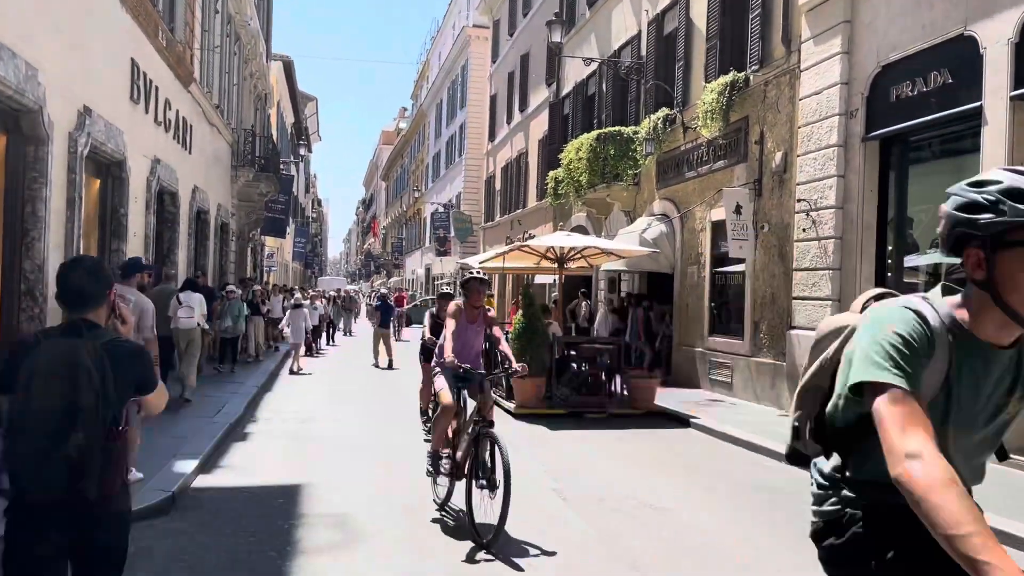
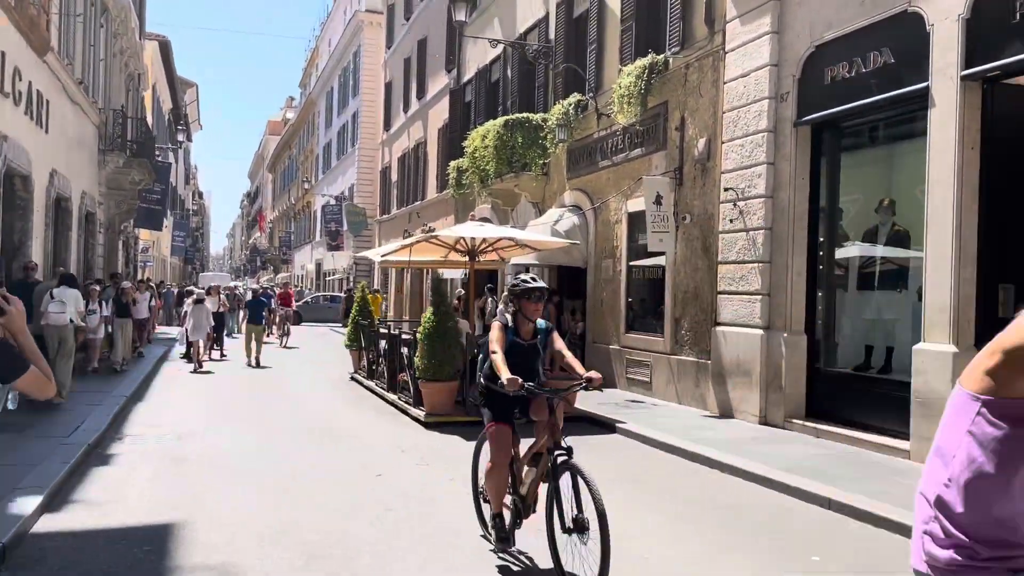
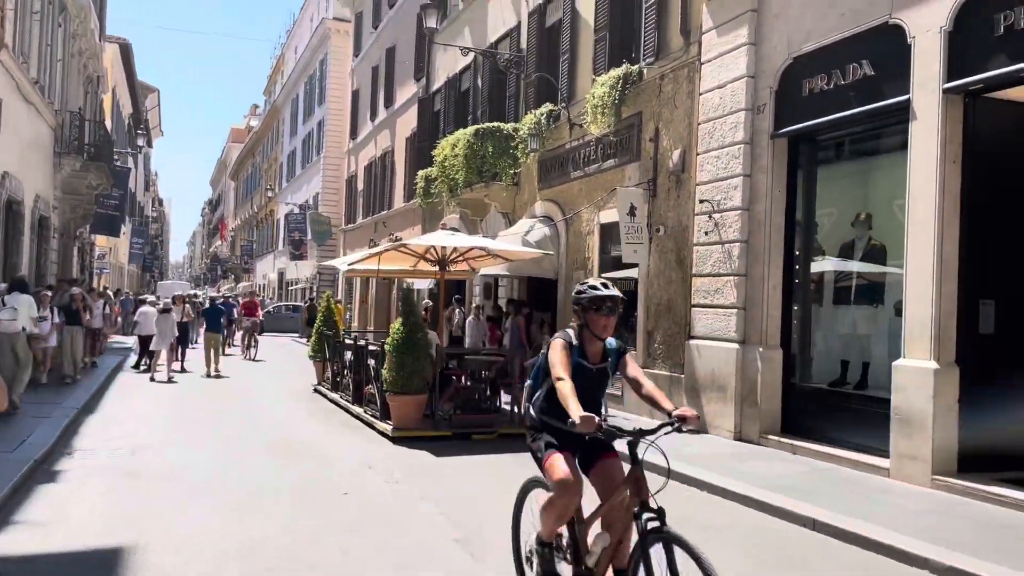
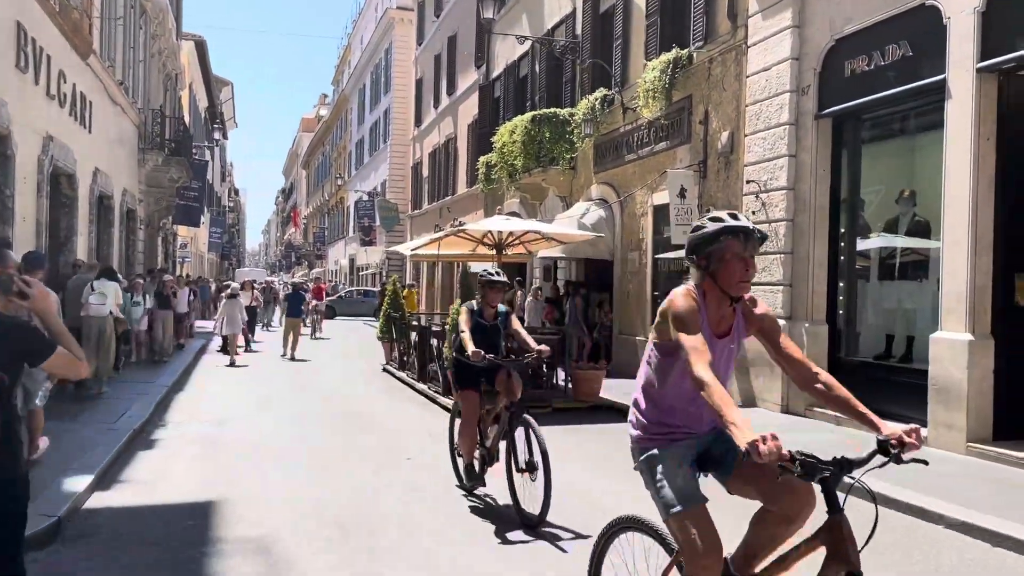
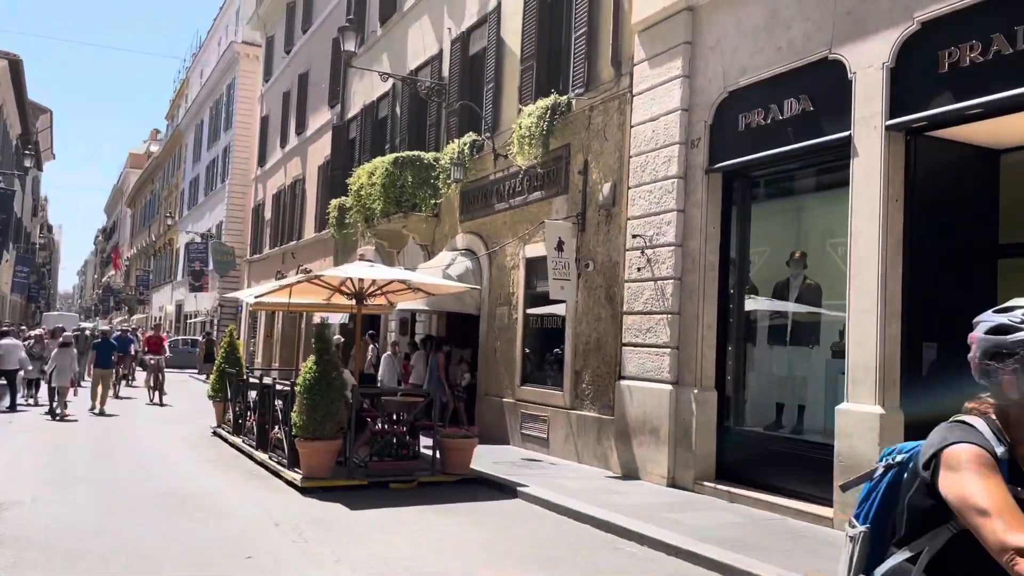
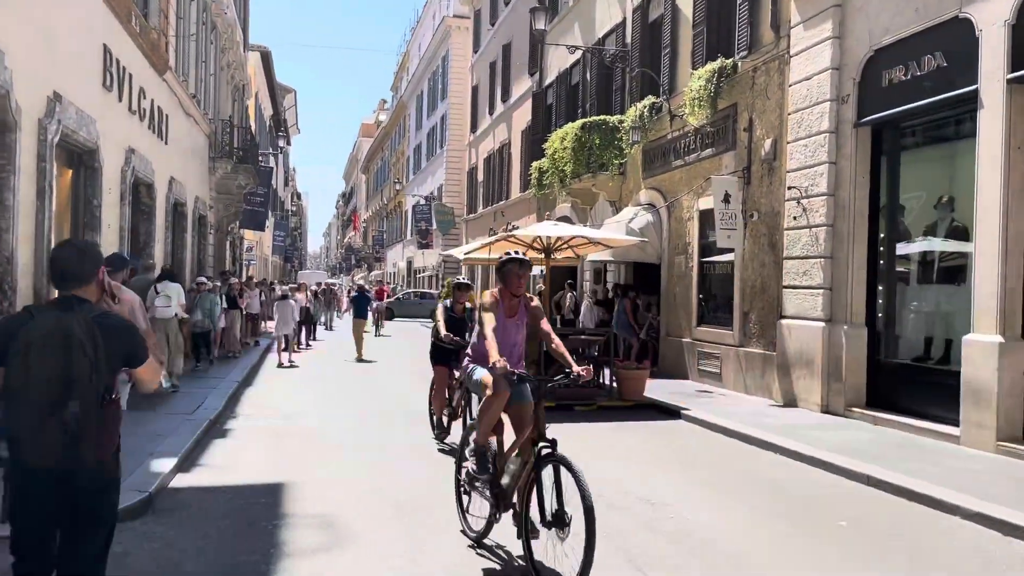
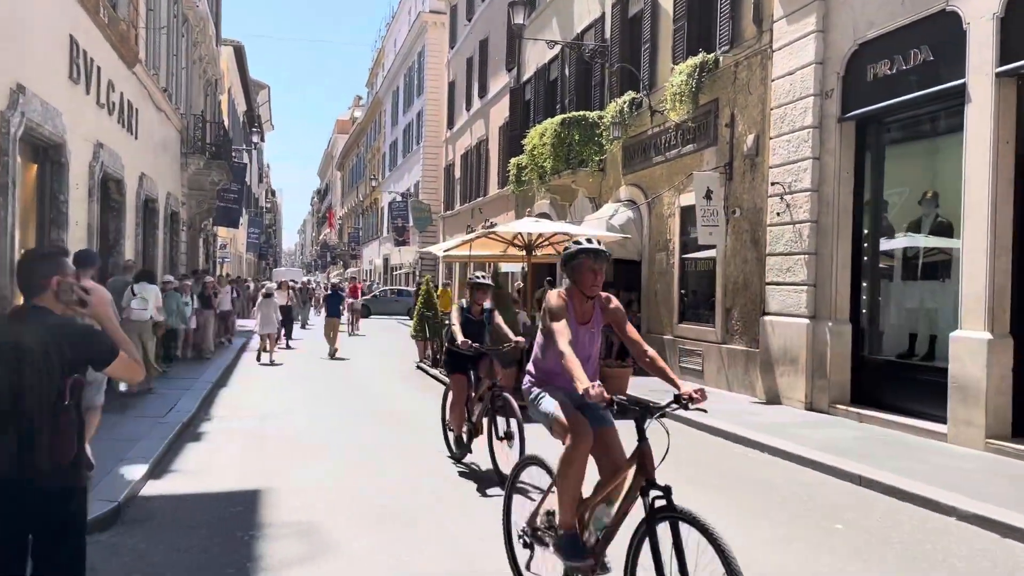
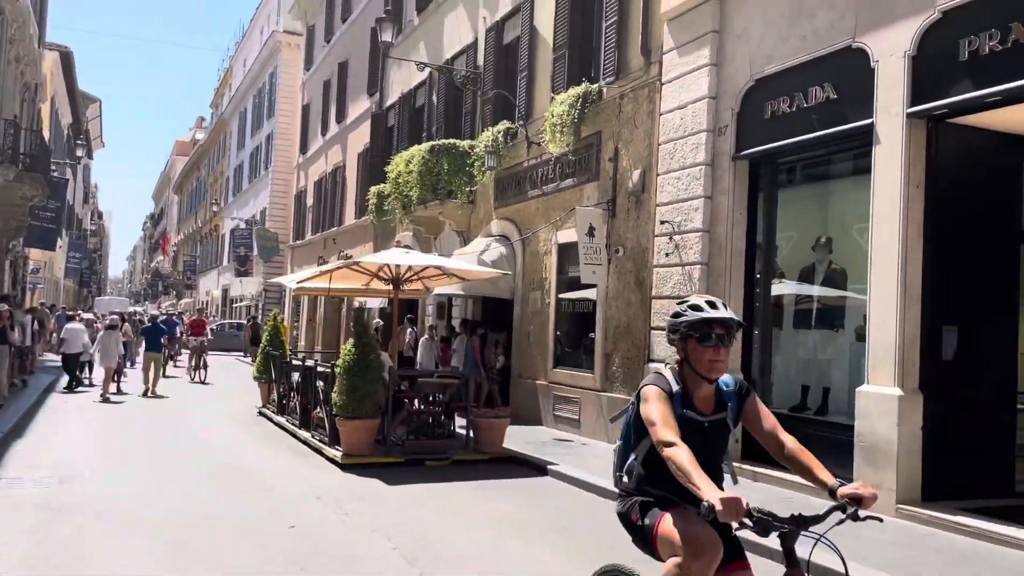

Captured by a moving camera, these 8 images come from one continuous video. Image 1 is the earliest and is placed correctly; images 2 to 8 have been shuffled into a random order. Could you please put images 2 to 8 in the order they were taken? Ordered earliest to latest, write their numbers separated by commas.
6, 7, 4, 2, 3, 8, 5
